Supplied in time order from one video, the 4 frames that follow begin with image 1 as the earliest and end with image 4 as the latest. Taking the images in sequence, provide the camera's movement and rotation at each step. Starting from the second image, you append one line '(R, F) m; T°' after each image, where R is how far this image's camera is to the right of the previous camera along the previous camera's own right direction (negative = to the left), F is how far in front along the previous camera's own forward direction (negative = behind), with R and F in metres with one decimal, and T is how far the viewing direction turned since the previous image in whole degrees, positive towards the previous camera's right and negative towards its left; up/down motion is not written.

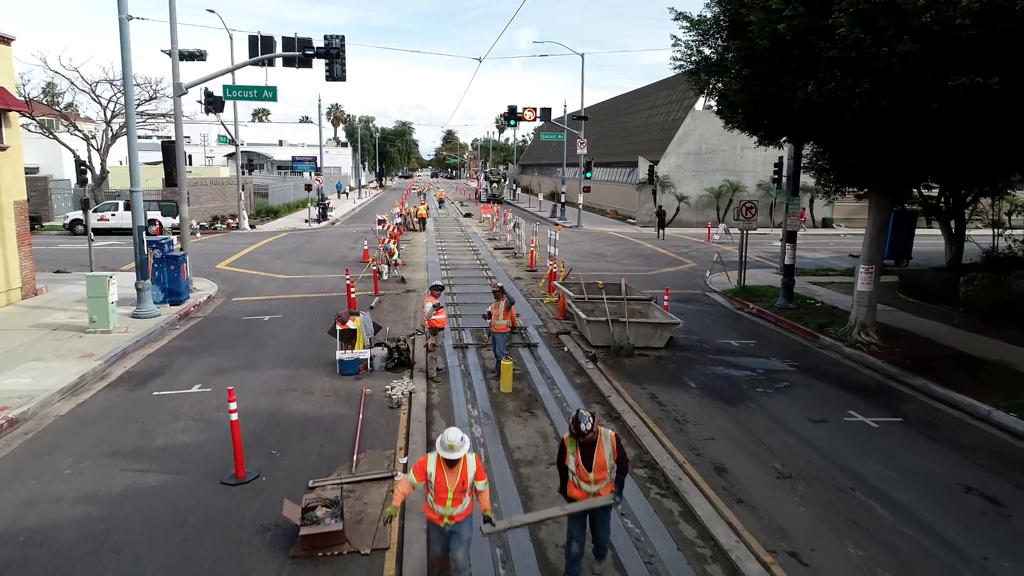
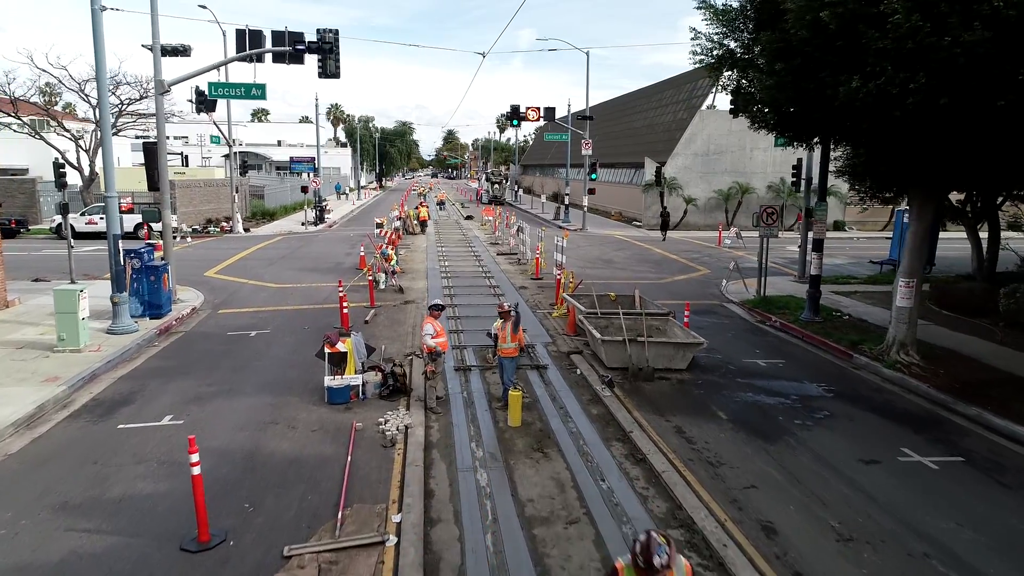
(-0.1, +1.2) m; 0°
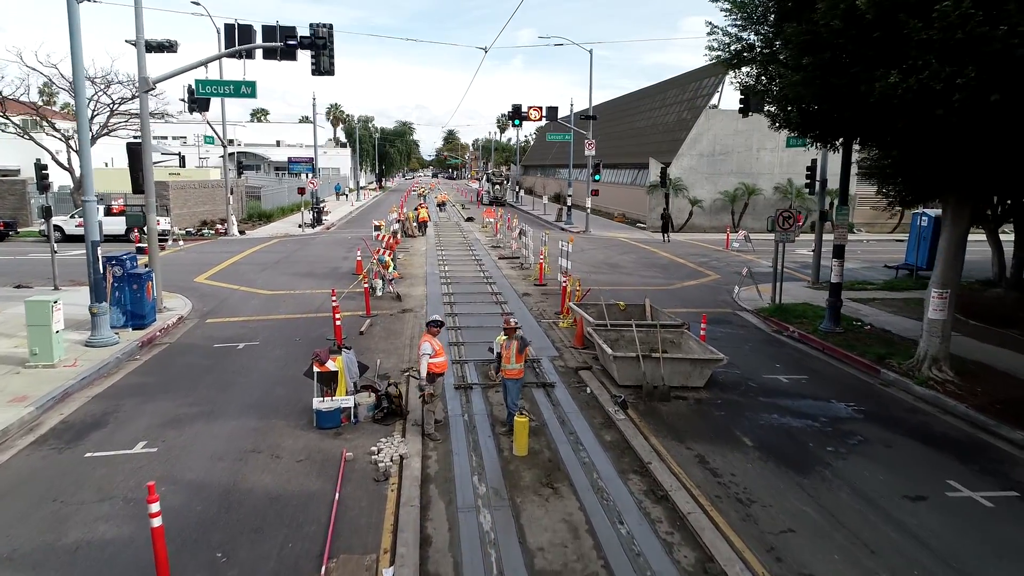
(-0.1, +0.9) m; 0°
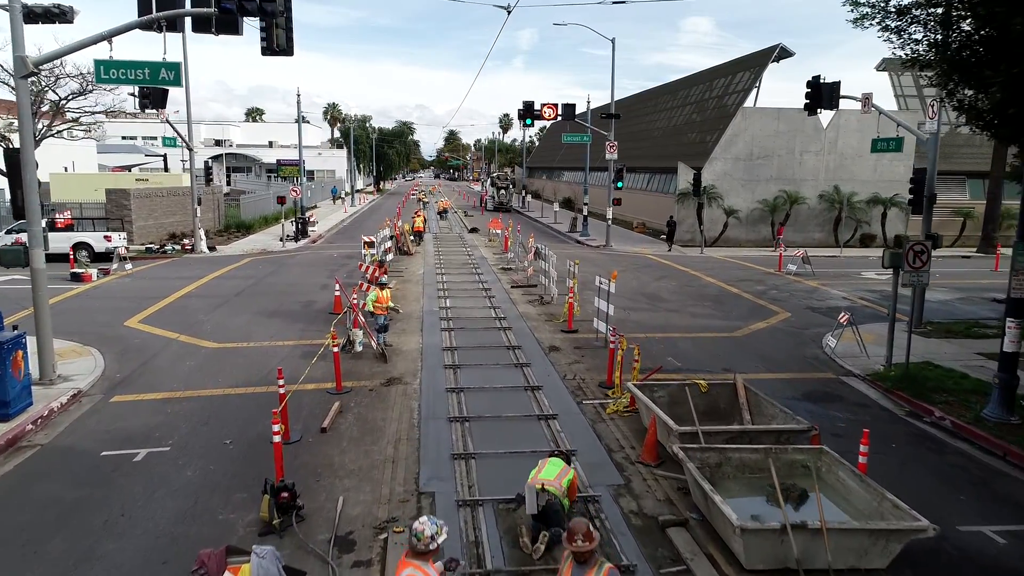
(-0.6, +4.6) m; 0°
